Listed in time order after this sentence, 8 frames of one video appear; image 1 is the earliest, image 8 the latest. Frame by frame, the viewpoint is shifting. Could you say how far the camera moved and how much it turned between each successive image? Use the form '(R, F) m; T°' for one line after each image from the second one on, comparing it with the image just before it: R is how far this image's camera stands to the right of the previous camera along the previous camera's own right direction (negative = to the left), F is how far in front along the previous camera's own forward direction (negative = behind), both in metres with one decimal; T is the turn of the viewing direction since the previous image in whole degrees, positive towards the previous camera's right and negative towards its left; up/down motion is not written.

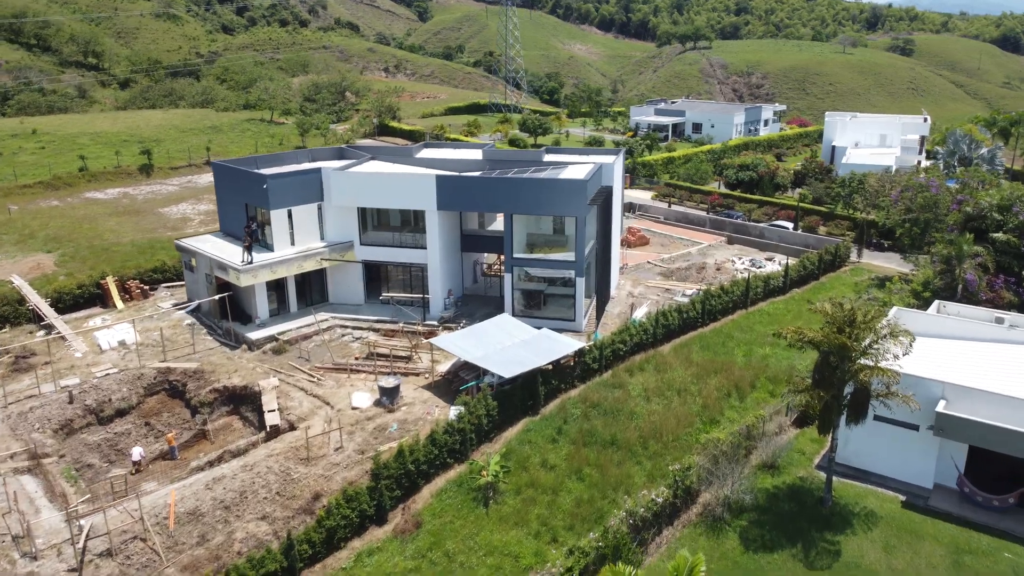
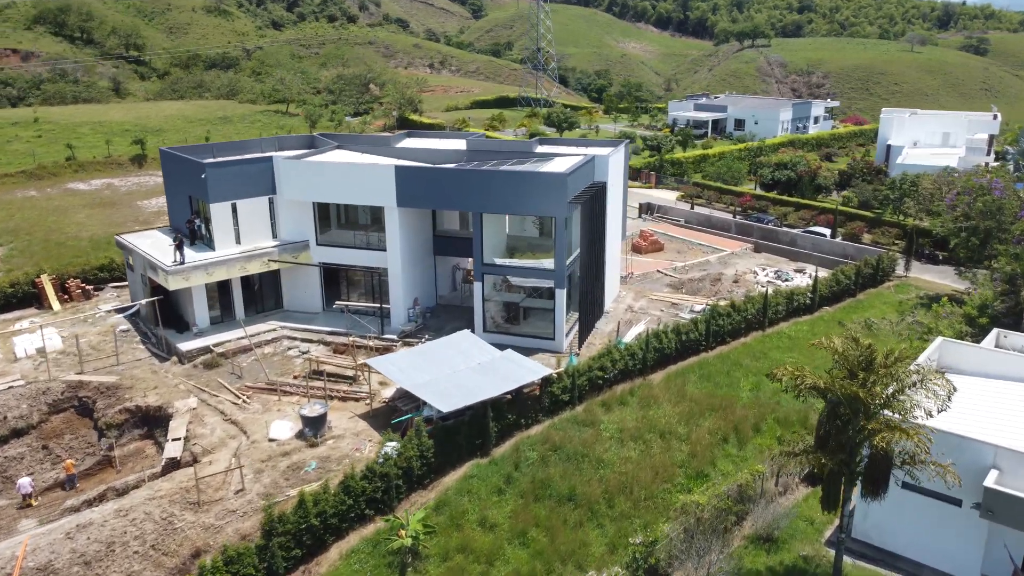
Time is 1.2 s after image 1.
(+3.2, +5.3) m; -4°
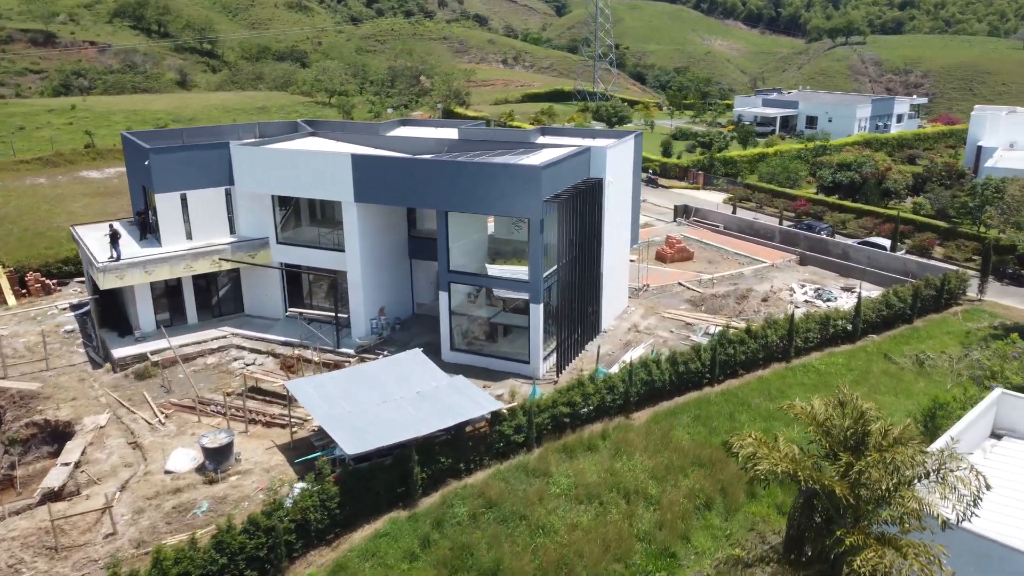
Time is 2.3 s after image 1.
(+3.5, +4.7) m; -6°
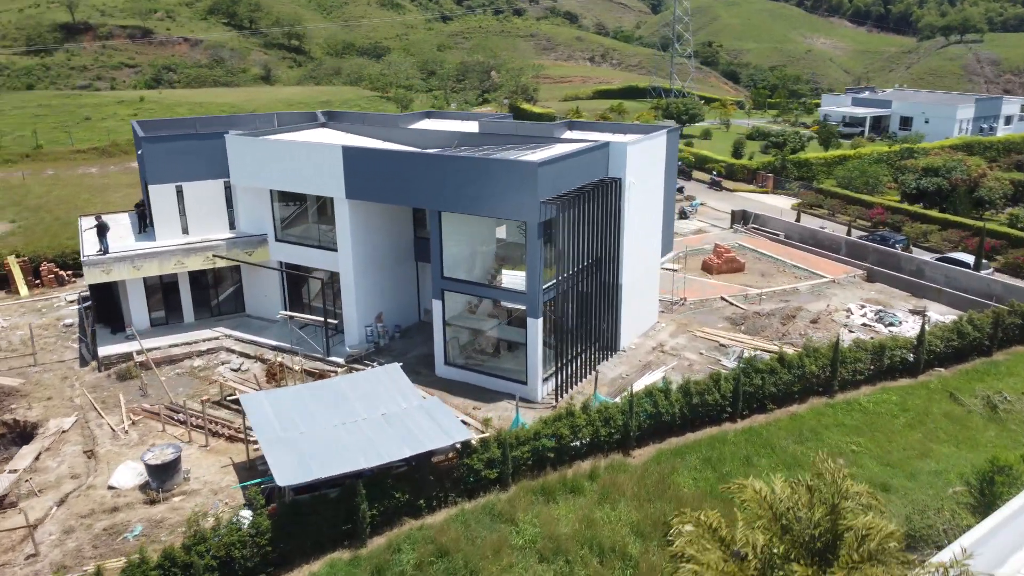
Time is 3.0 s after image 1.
(+2.5, +2.9) m; -6°
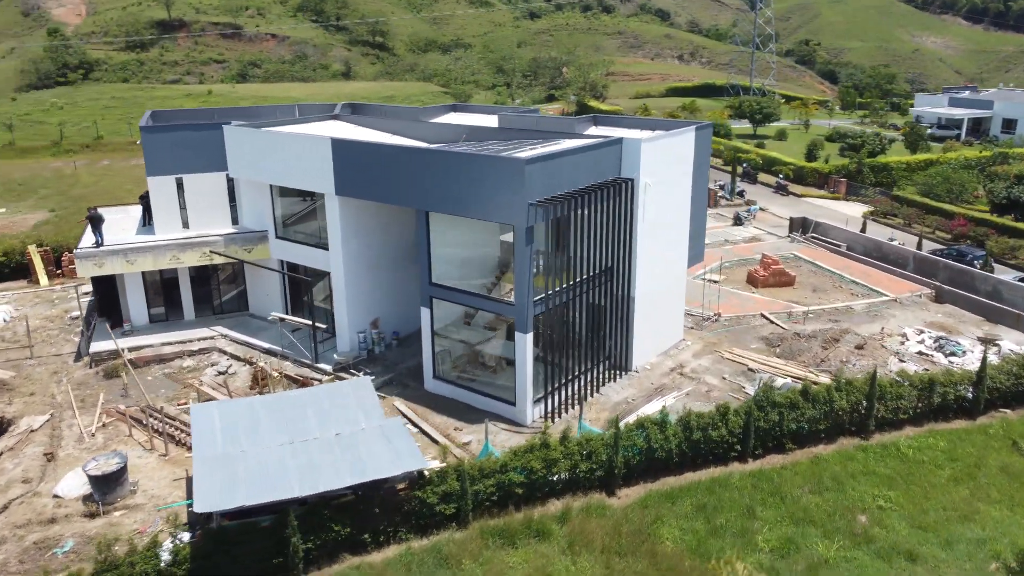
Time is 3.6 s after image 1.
(+2.4, +2.3) m; -6°
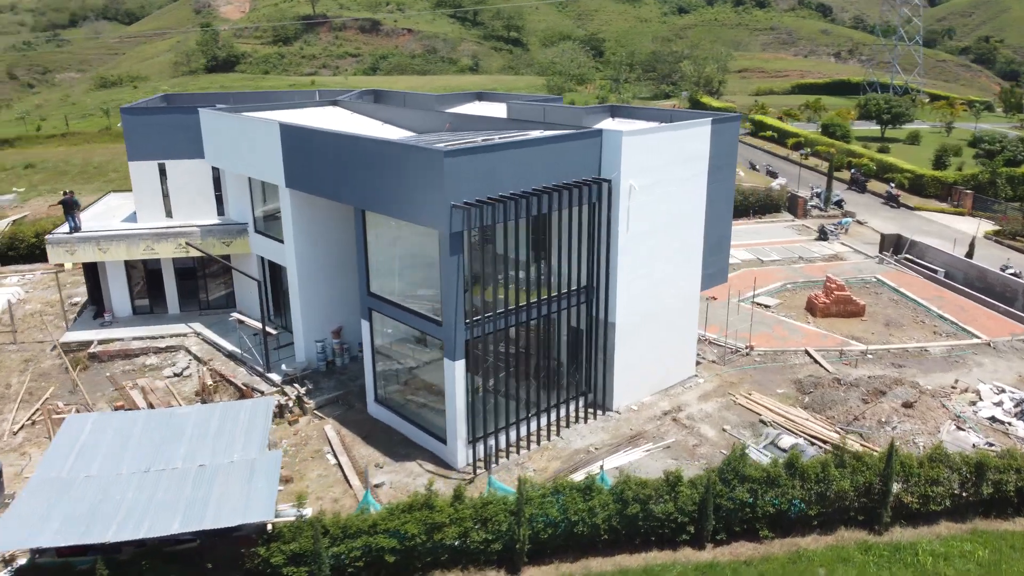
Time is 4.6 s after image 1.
(+4.3, +3.7) m; -10°
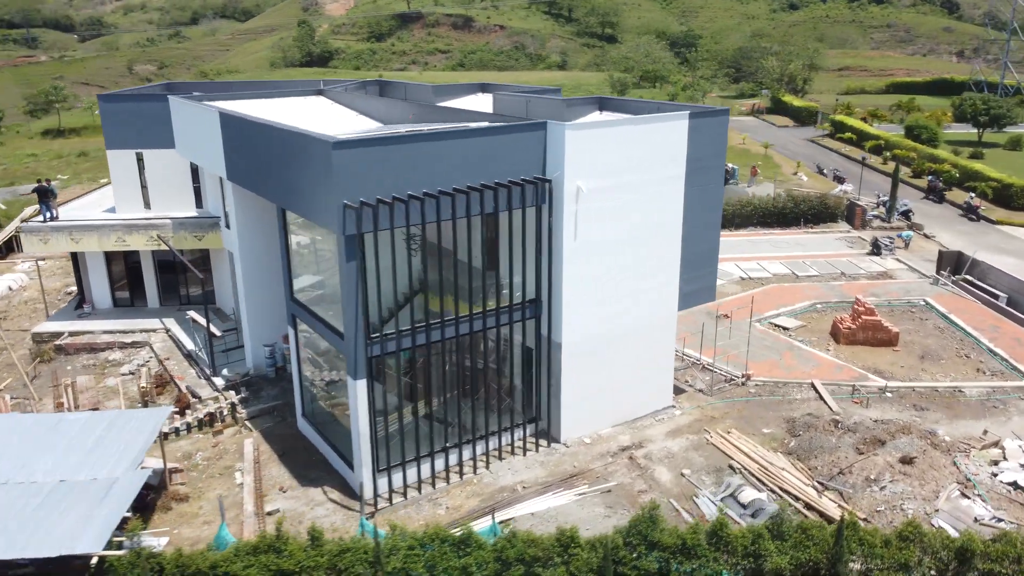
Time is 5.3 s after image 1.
(+3.4, +2.3) m; -7°
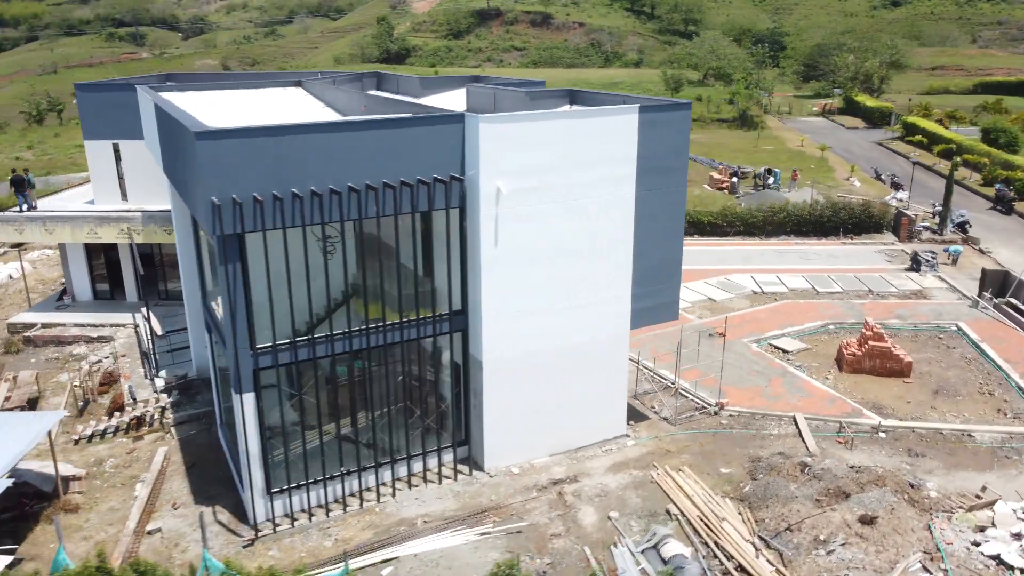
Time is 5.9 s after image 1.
(+3.0, +1.8) m; -6°
